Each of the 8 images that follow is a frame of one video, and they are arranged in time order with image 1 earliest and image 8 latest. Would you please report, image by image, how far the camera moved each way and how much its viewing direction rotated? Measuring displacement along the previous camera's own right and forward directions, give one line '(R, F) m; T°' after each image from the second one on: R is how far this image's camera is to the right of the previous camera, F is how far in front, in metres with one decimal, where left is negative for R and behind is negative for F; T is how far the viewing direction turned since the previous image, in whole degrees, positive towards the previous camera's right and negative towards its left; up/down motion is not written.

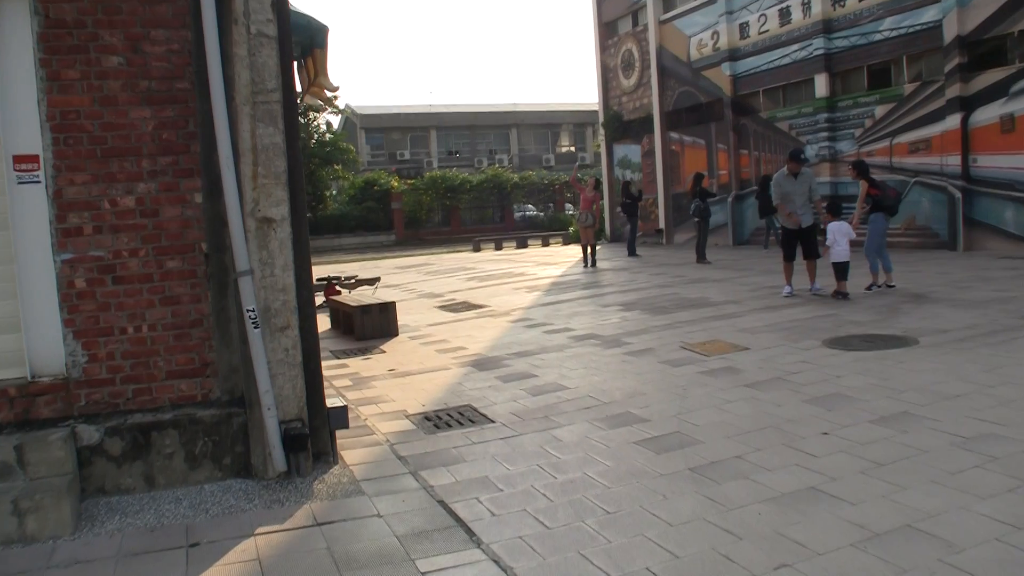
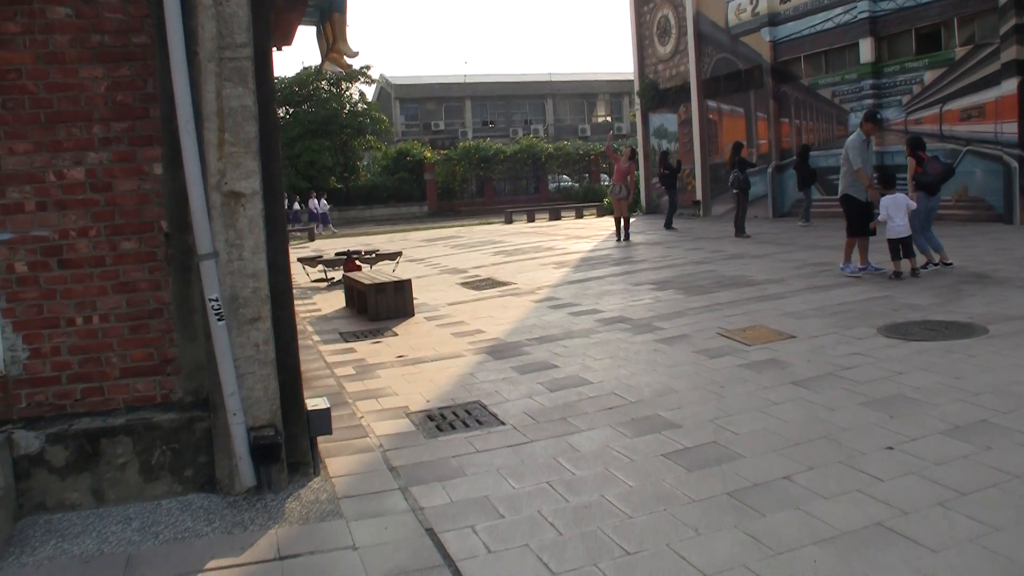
(+0.1, +0.7) m; -2°
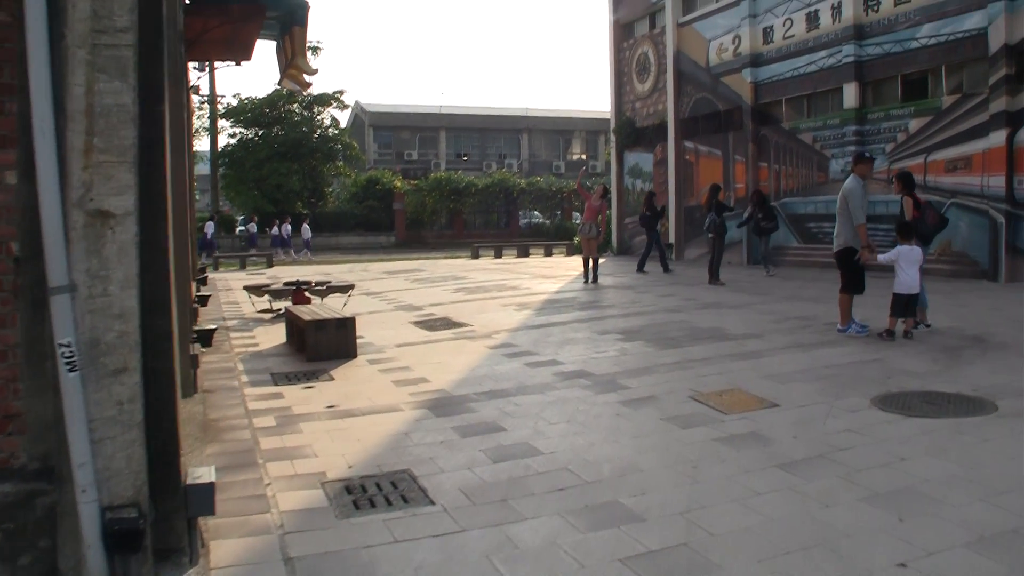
(+0.1, +0.8) m; +1°
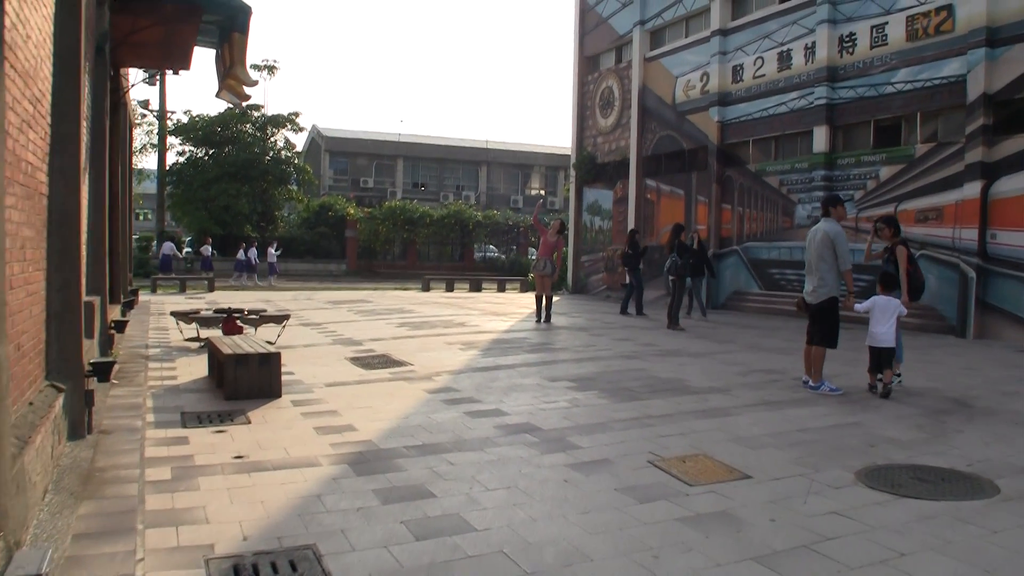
(+0.1, +0.8) m; +2°
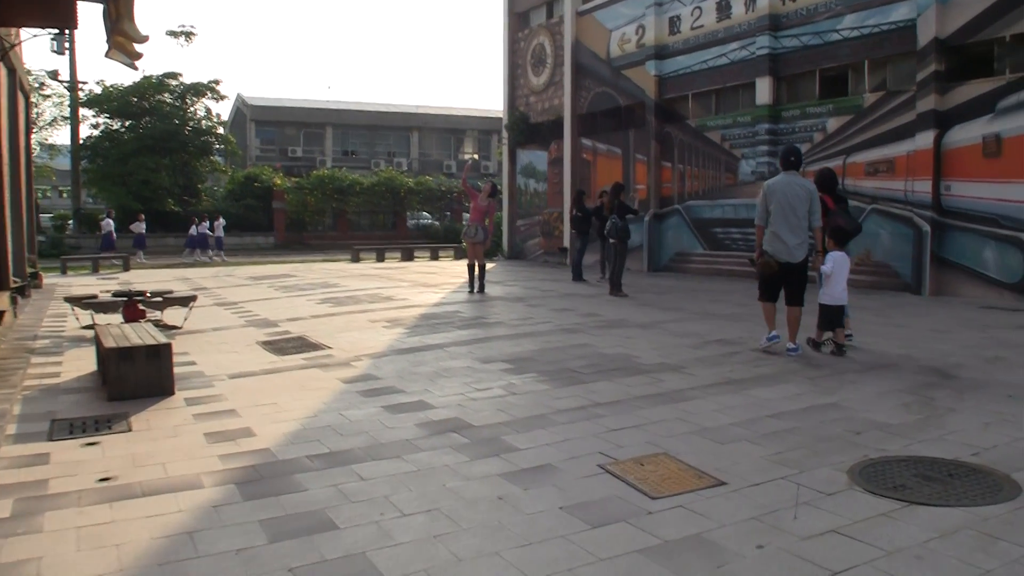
(+0.1, +0.9) m; +3°
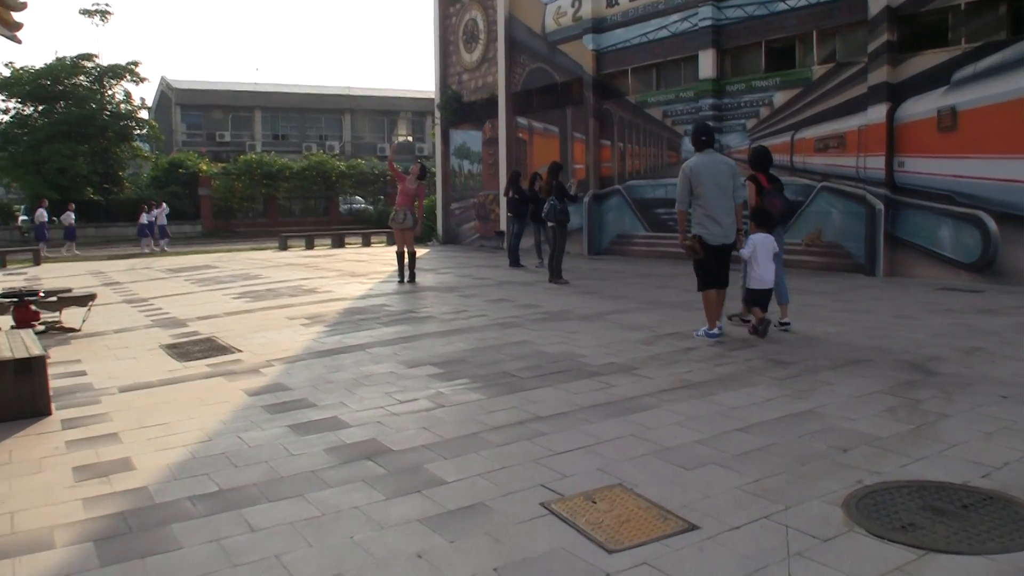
(+0.1, +0.8) m; +3°
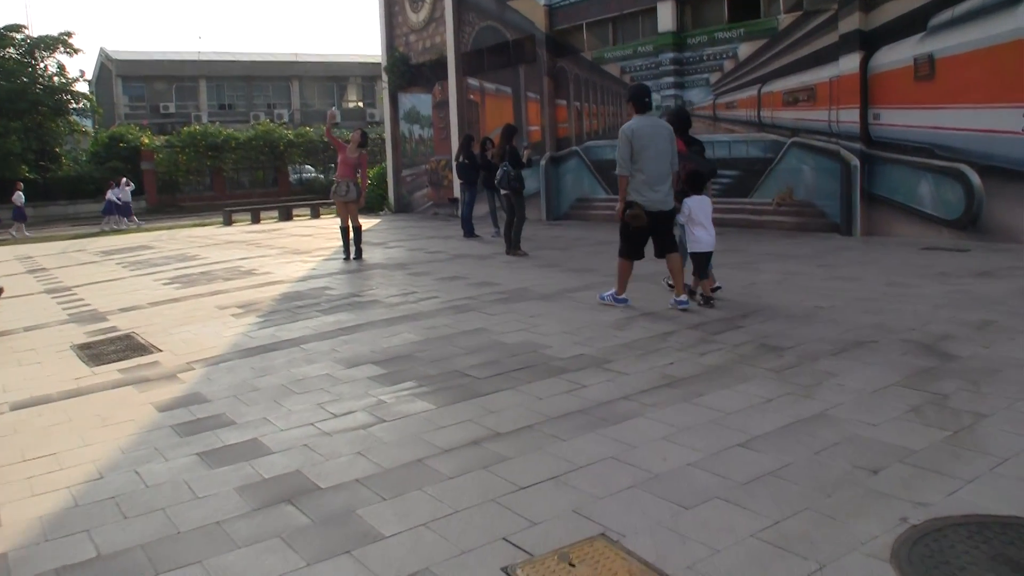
(0.0, +0.8) m; +2°
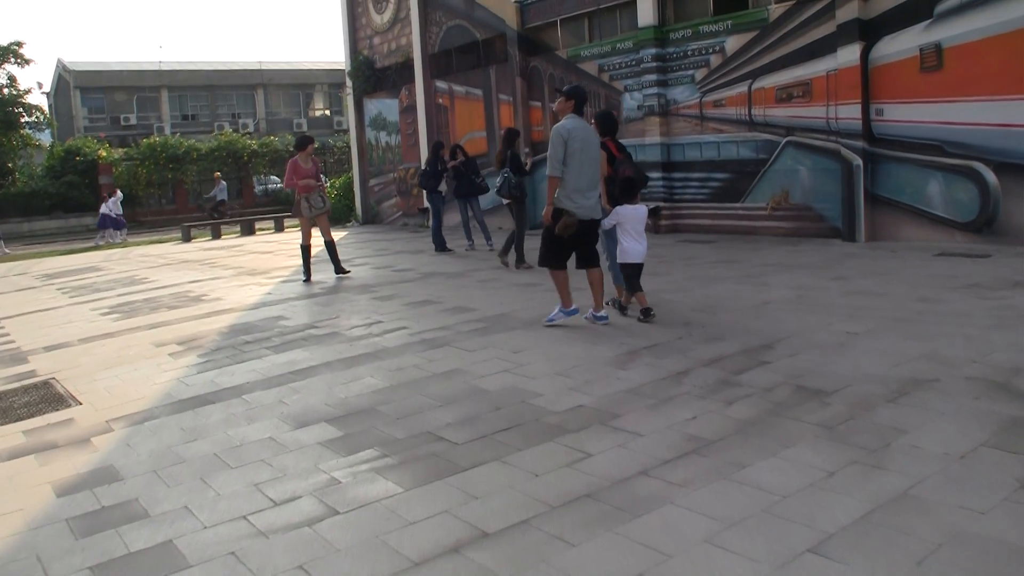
(0.0, +1.0) m; +1°
